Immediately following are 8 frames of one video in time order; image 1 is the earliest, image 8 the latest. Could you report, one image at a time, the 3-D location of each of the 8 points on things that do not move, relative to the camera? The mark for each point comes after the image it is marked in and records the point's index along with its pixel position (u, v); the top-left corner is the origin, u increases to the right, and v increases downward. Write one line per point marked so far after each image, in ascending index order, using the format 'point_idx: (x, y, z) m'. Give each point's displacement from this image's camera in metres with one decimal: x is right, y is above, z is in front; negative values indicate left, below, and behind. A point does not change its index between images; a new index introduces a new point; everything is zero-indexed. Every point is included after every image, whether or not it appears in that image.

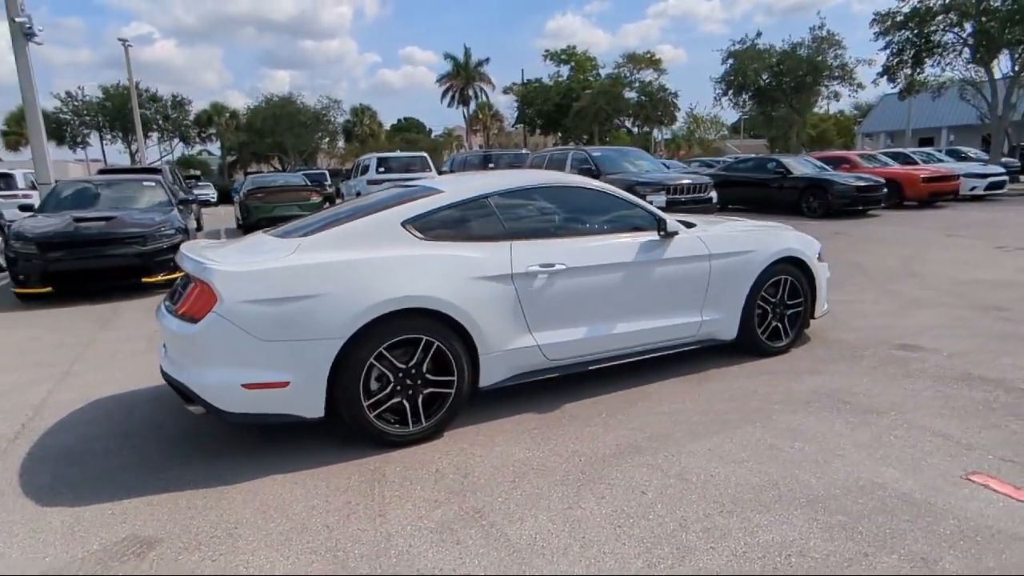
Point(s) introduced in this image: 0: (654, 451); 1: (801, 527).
0: (+0.9, -1.1, +4.0) m
1: (+1.5, -1.2, +3.2) m
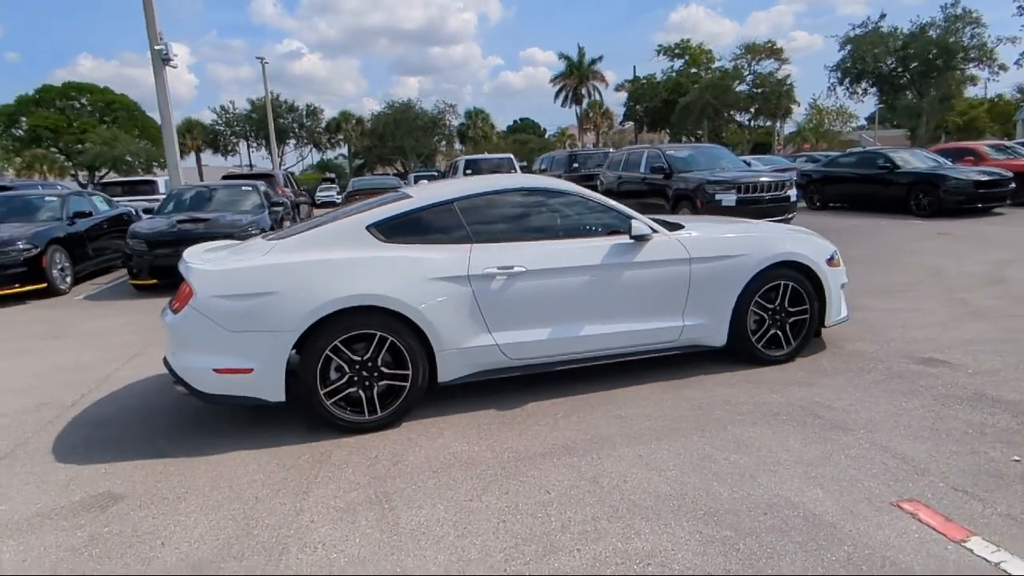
0: (+0.5, -1.1, +4.1) m
1: (+0.8, -1.3, +3.1) m
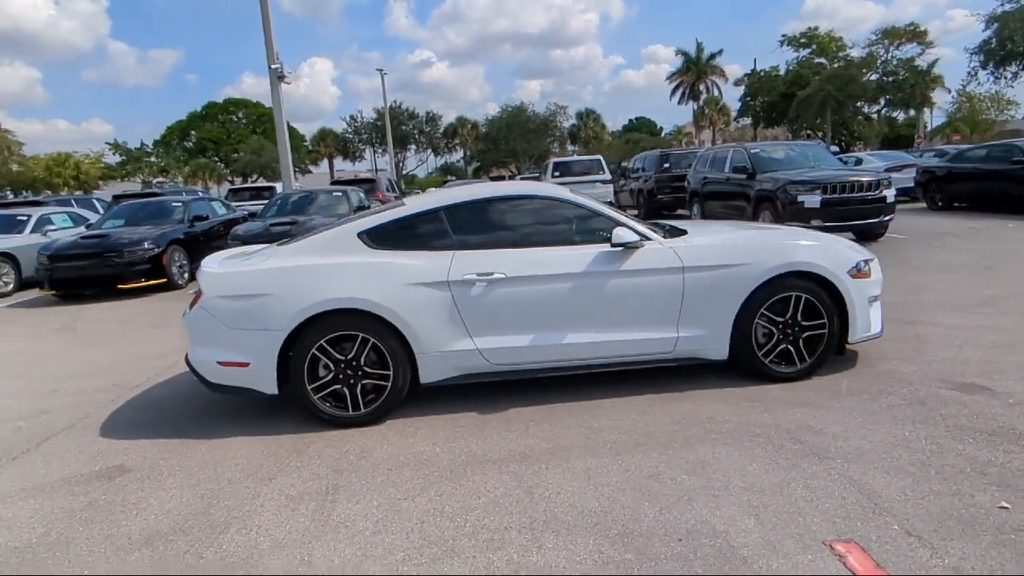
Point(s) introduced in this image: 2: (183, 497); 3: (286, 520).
0: (+0.1, -1.1, +4.1) m
1: (+0.3, -1.3, +3.0) m
2: (-2.1, -1.3, +4.0) m
3: (-1.3, -1.3, +3.6) m
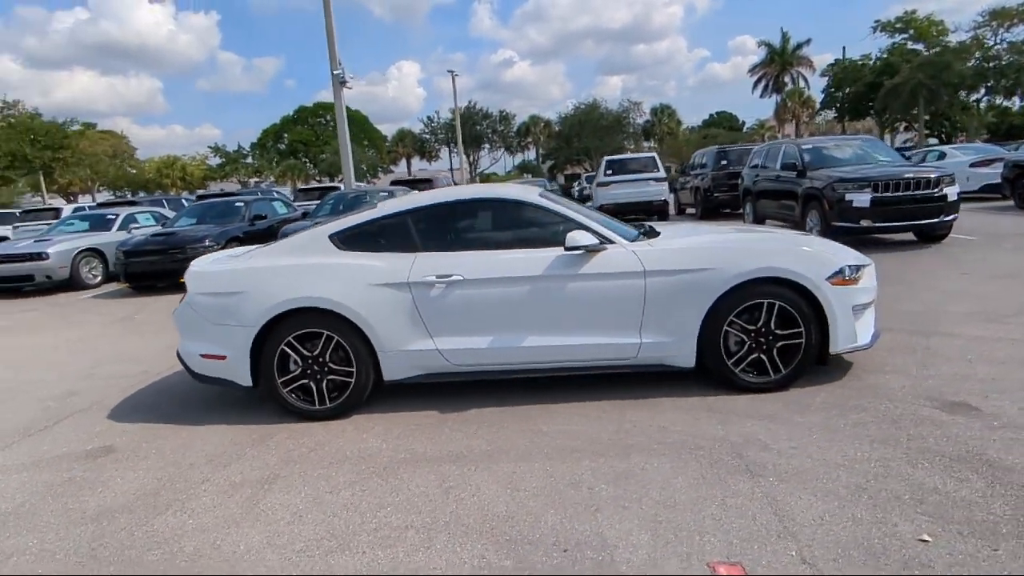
0: (-0.3, -1.2, +4.1) m
1: (-0.3, -1.3, +3.1) m
2: (-2.6, -1.3, +4.3) m
3: (-1.8, -1.3, +3.8) m
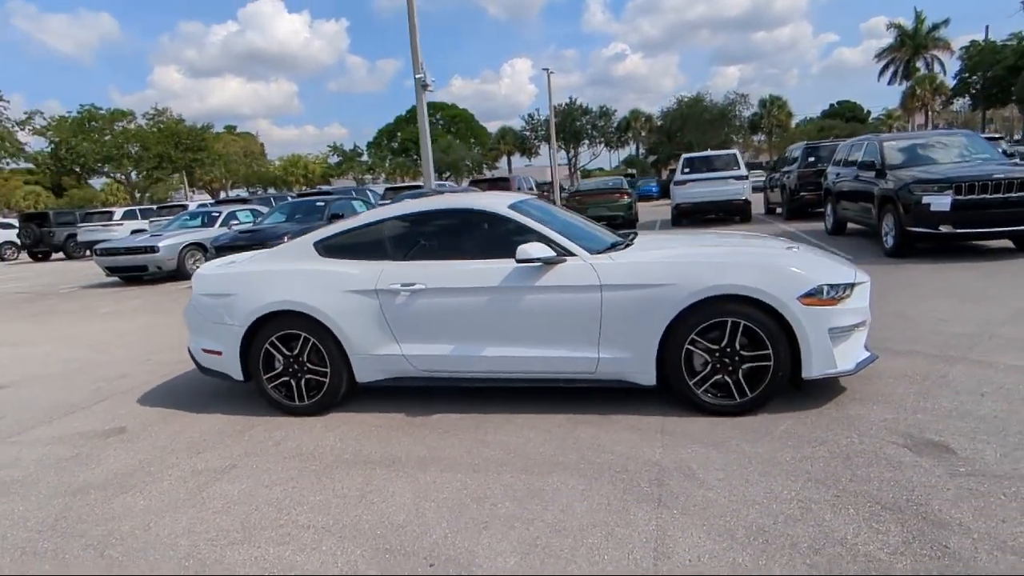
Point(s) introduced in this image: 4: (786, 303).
0: (-0.8, -1.2, +4.2) m
1: (-0.9, -1.4, +3.2) m
2: (-3.0, -1.3, +4.8) m
3: (-2.3, -1.4, +4.2) m
4: (+1.9, -0.1, +4.3) m
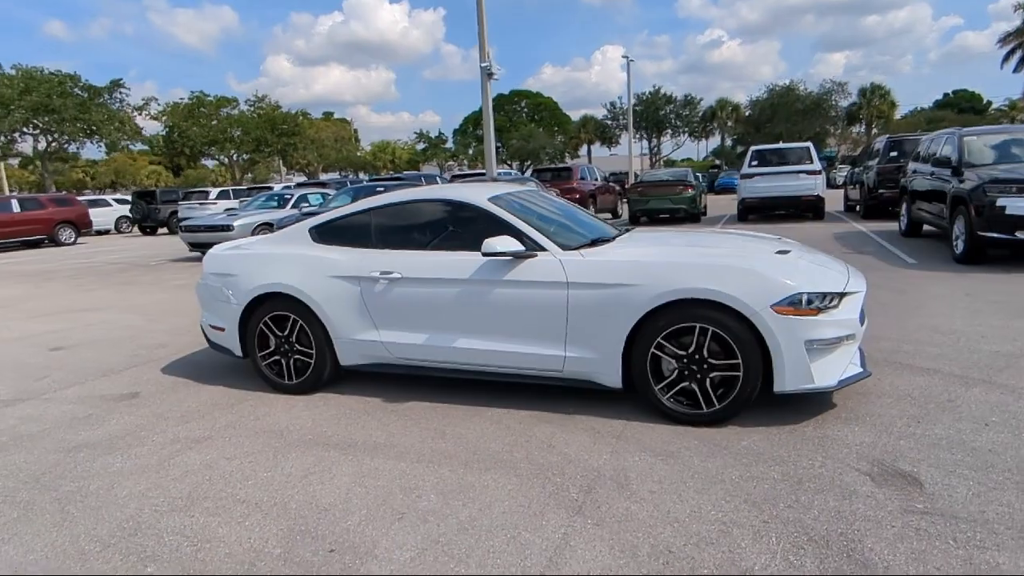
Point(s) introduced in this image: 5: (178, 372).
0: (-1.1, -1.1, +4.3) m
1: (-1.4, -1.3, +3.3) m
2: (-3.2, -1.1, +5.2) m
3: (-2.7, -1.2, +4.5) m
4: (+1.6, -0.2, +4.0) m
5: (-3.6, -0.9, +6.6) m
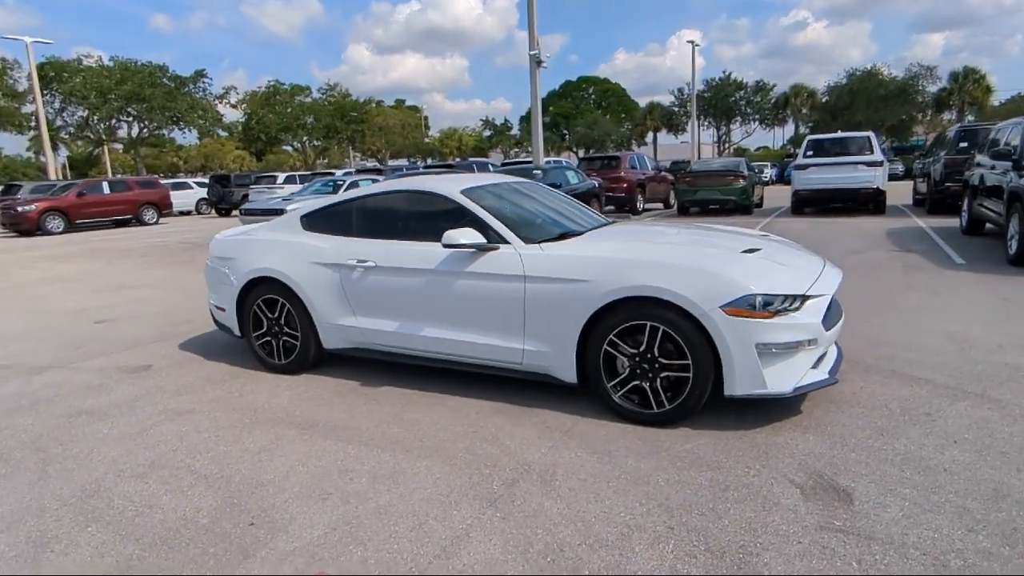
0: (-1.5, -1.0, +4.5) m
1: (-1.9, -1.3, +3.5) m
2: (-3.5, -1.0, +5.6) m
3: (-3.0, -1.1, +4.8) m
4: (+1.2, -0.1, +3.9) m
5: (-3.6, -0.7, +7.0) m
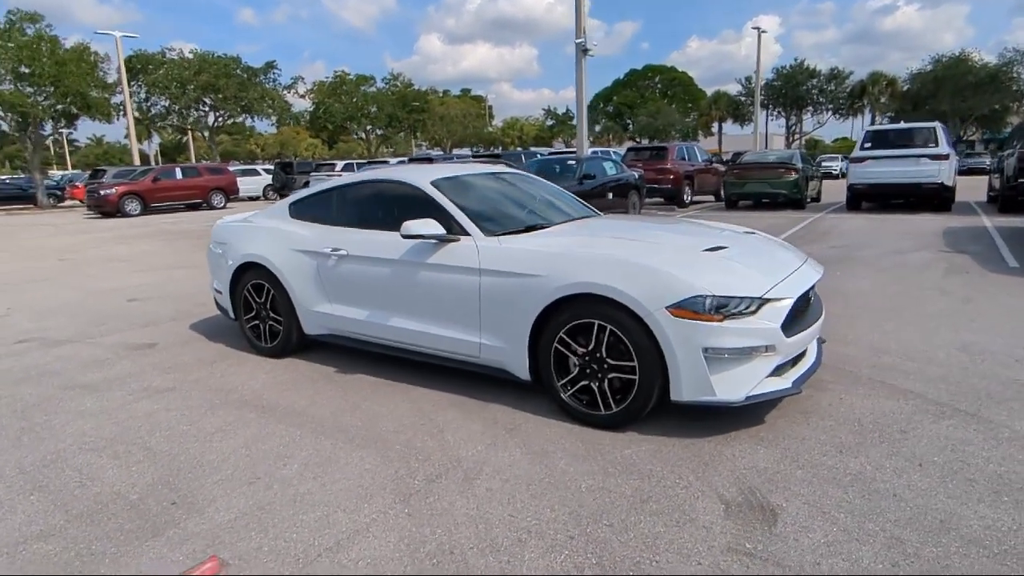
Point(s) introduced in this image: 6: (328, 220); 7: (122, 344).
0: (-1.8, -0.9, +4.6) m
1: (-2.3, -1.2, +3.7) m
2: (-3.7, -0.8, +5.9) m
3: (-3.3, -0.9, +5.1) m
4: (+0.9, -0.1, +3.7) m
5: (-3.7, -0.5, +7.3) m
6: (-1.7, +0.6, +5.6) m
7: (-4.3, -0.6, +6.9) m
